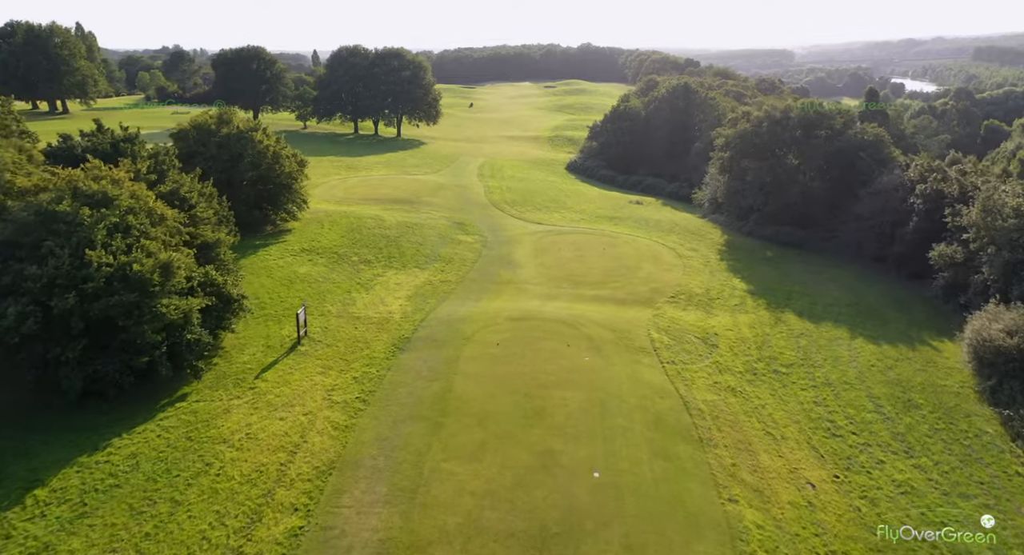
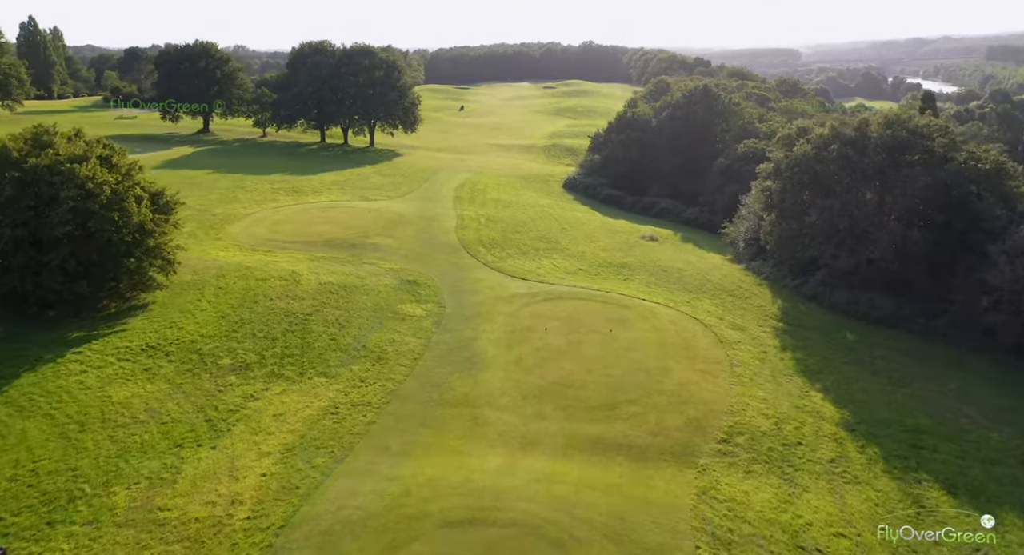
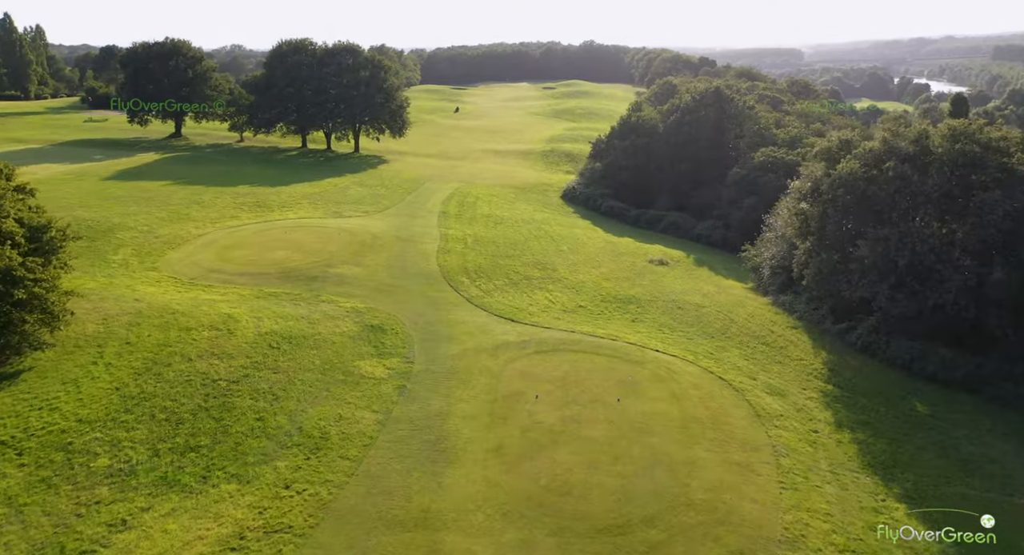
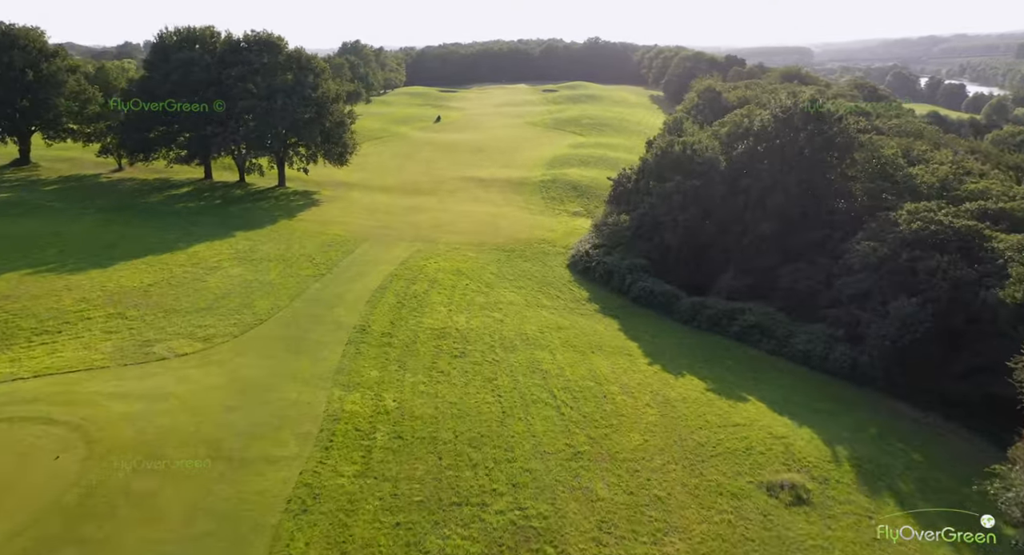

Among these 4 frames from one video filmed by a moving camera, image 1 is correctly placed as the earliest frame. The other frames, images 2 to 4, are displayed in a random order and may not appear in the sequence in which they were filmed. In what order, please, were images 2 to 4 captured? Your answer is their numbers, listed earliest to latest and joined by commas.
2, 3, 4
